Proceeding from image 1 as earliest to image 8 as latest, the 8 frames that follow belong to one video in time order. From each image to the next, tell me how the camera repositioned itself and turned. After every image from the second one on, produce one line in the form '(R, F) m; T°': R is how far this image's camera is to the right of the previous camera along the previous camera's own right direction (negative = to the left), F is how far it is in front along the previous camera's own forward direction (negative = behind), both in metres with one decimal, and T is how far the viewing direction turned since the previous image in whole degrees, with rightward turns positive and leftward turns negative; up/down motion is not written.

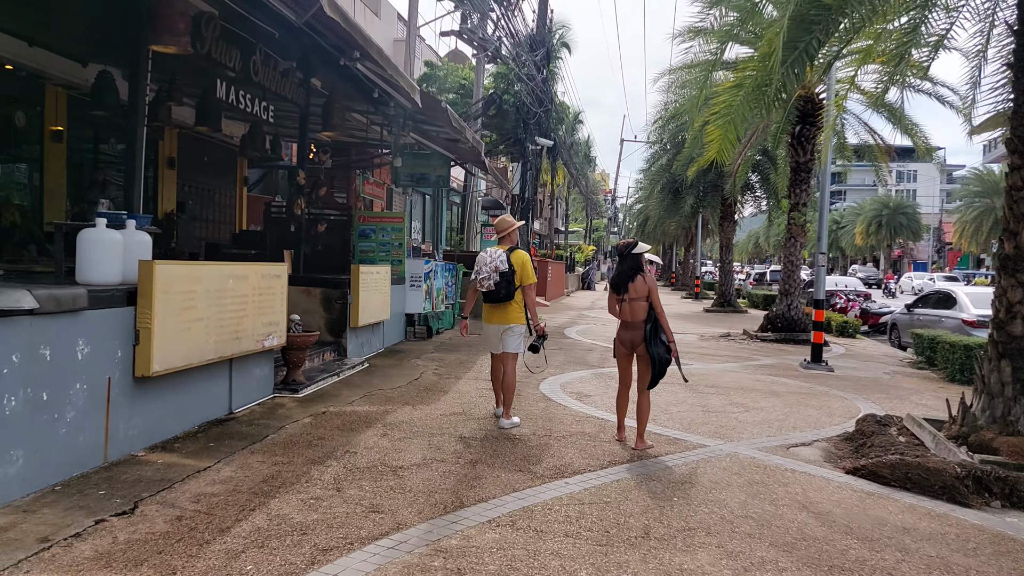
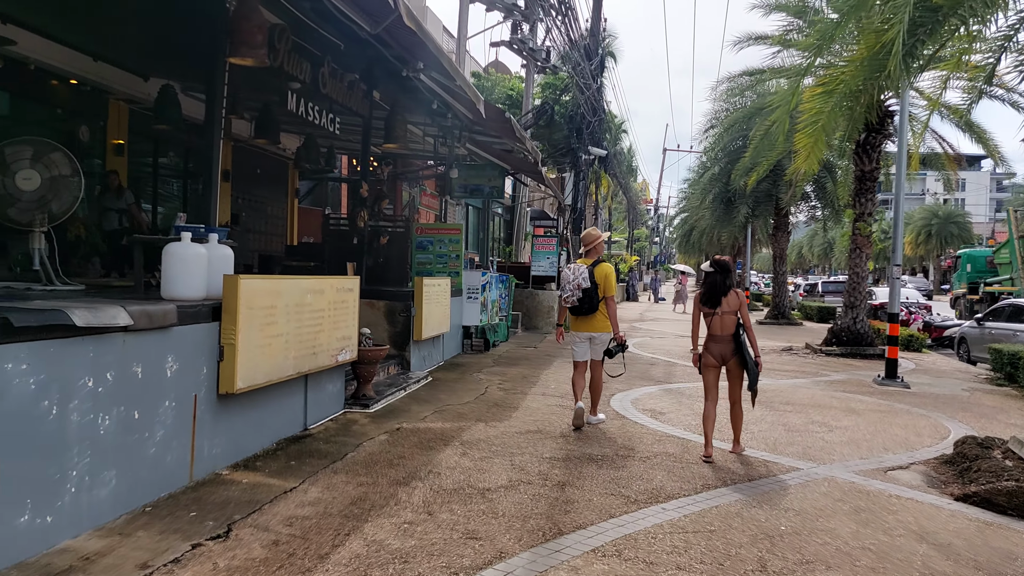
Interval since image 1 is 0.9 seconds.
(-0.3, +0.2) m; -3°
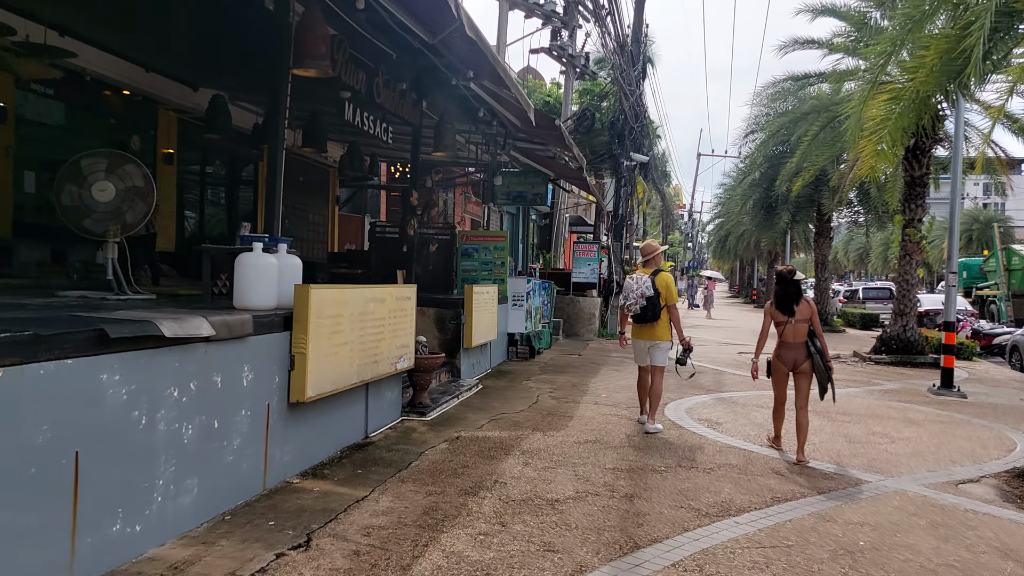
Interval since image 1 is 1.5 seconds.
(-0.2, 0.0) m; -2°
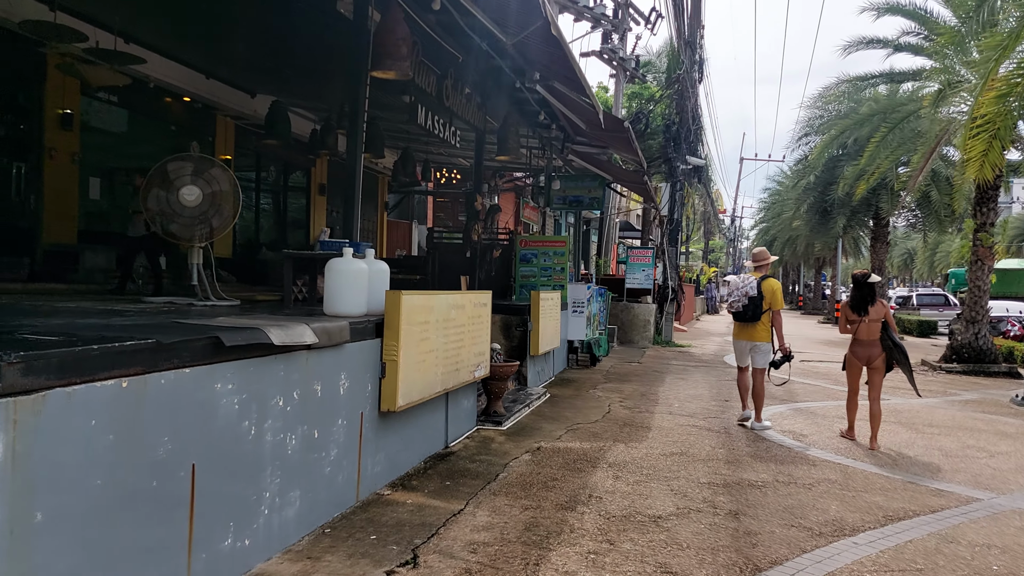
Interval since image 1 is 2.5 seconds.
(-0.4, +0.1) m; -3°
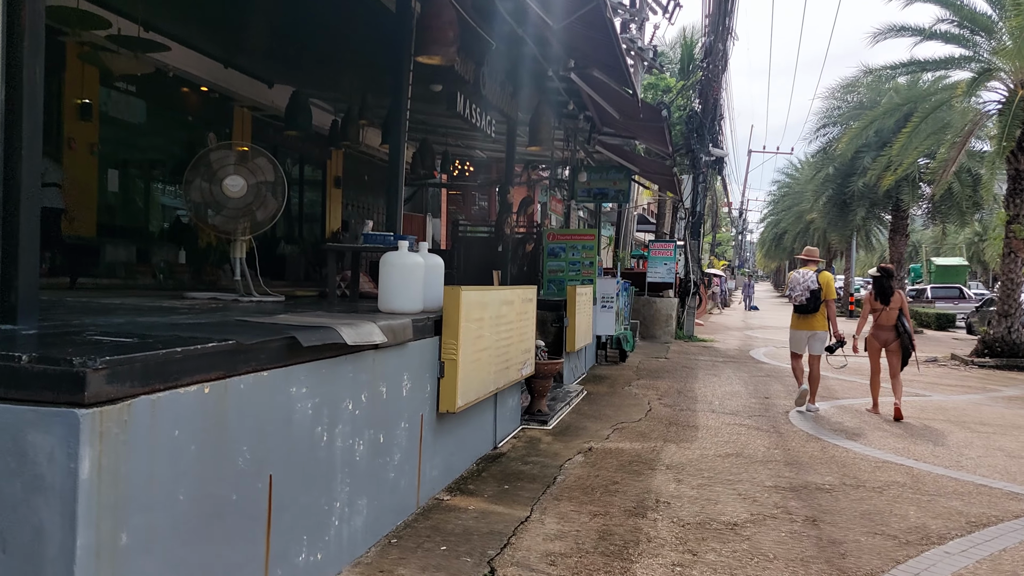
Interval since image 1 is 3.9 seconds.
(-0.4, +0.2) m; 0°
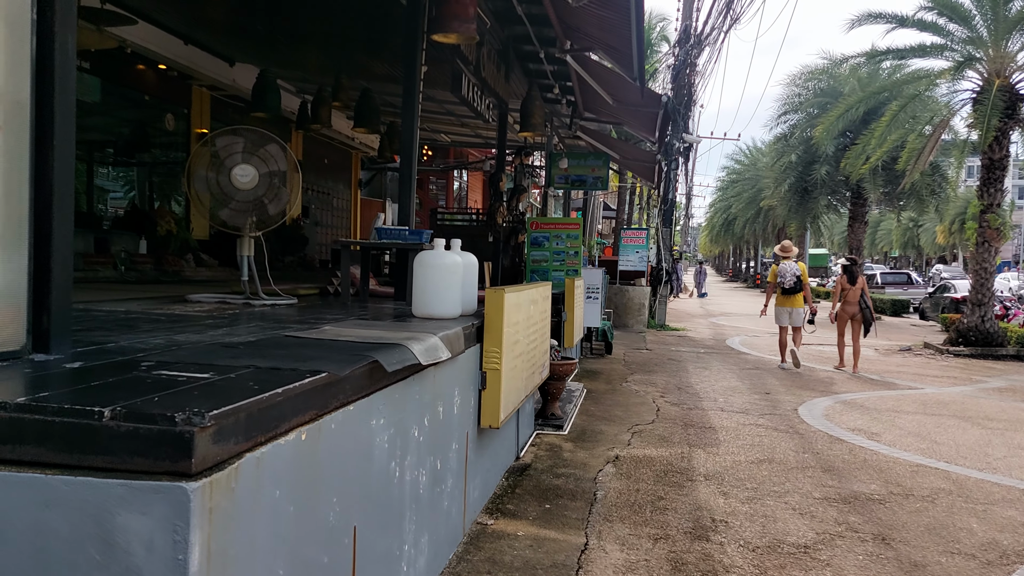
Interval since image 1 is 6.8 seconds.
(-0.6, +0.4) m; +5°
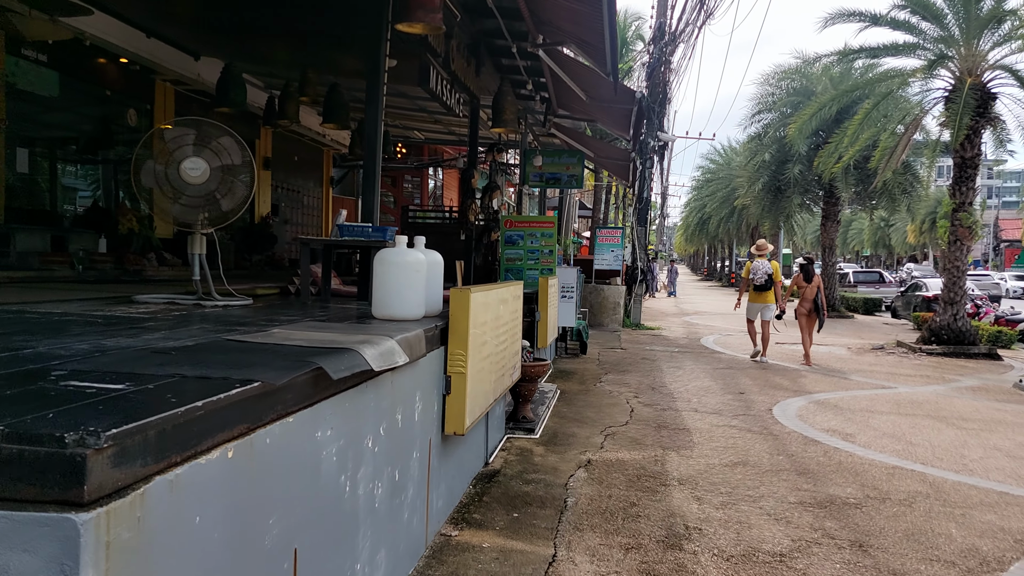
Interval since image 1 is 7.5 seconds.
(+0.1, +0.2) m; +2°
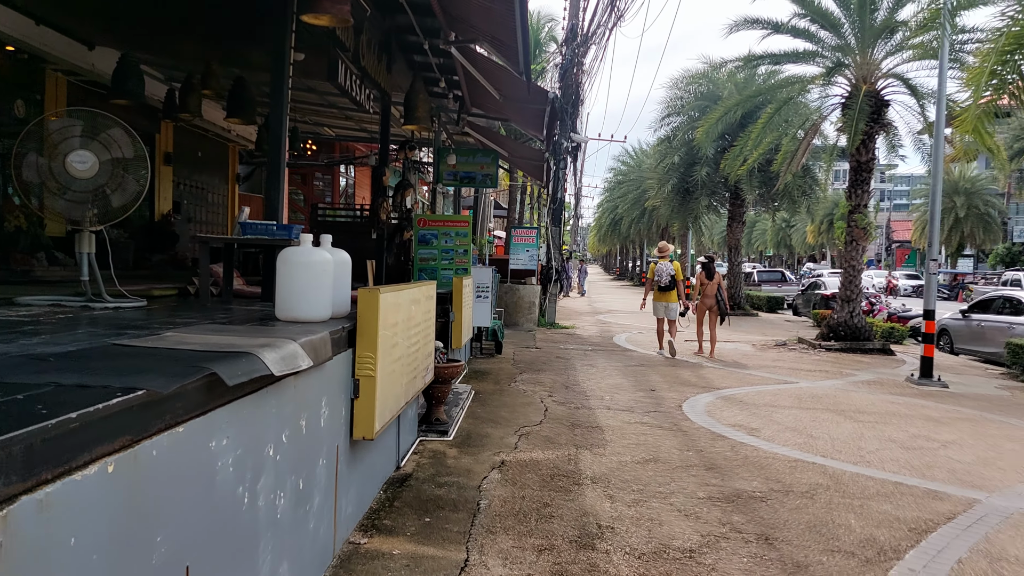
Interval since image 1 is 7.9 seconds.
(0.0, +0.1) m; +7°
